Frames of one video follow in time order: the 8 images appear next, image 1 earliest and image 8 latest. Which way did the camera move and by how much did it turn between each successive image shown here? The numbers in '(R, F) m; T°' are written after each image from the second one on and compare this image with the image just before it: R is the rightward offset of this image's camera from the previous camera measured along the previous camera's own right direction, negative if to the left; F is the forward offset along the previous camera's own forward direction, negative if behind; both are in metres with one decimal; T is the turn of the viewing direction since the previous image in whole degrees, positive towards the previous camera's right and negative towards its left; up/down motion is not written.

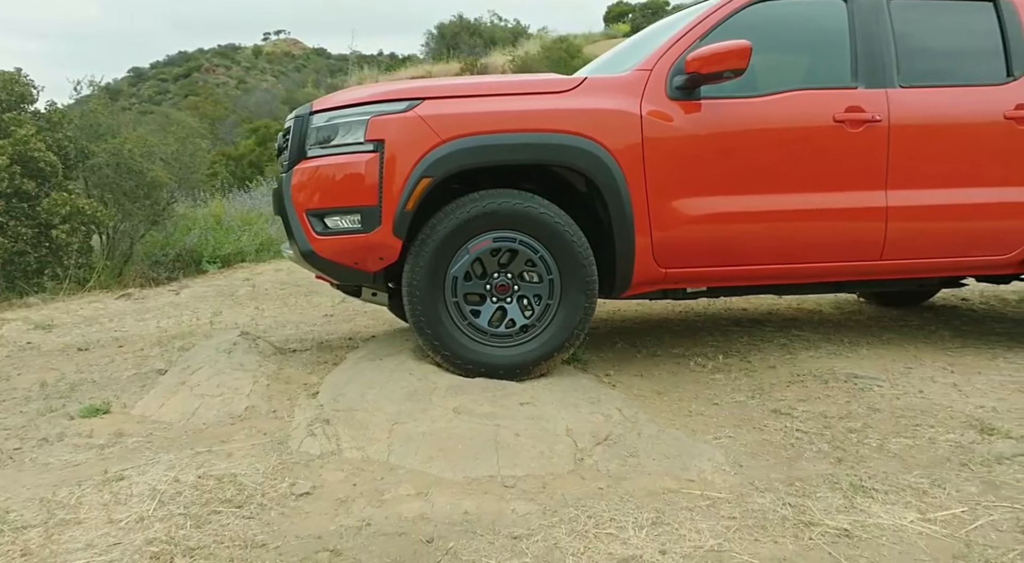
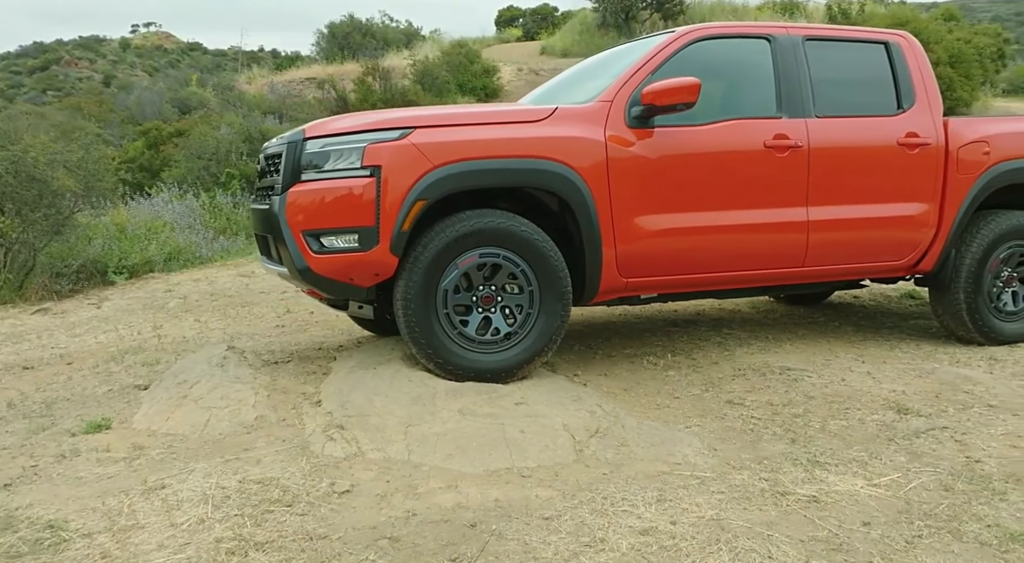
(-0.4, -0.3) m; +8°
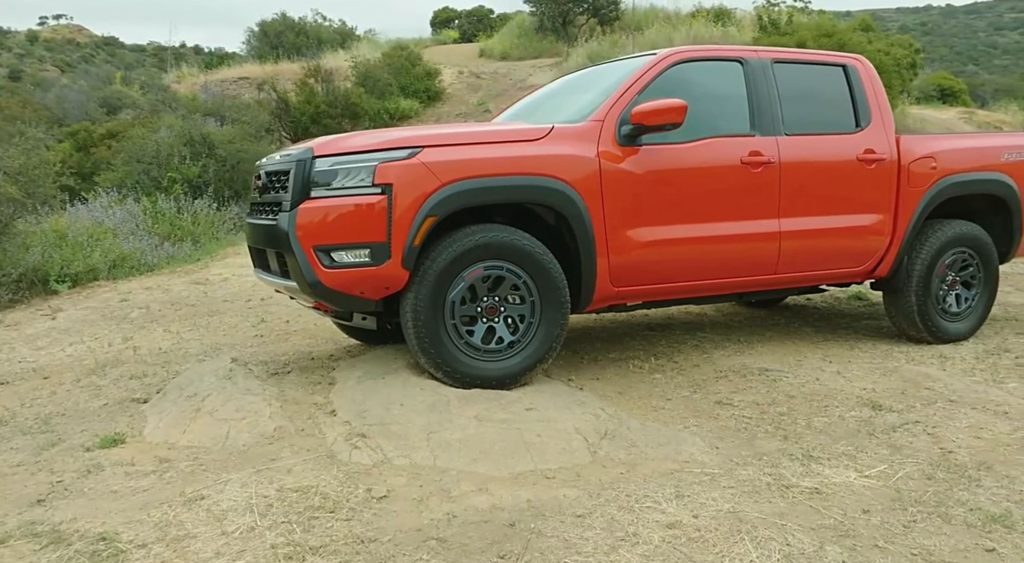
(-0.3, -0.1) m; +5°
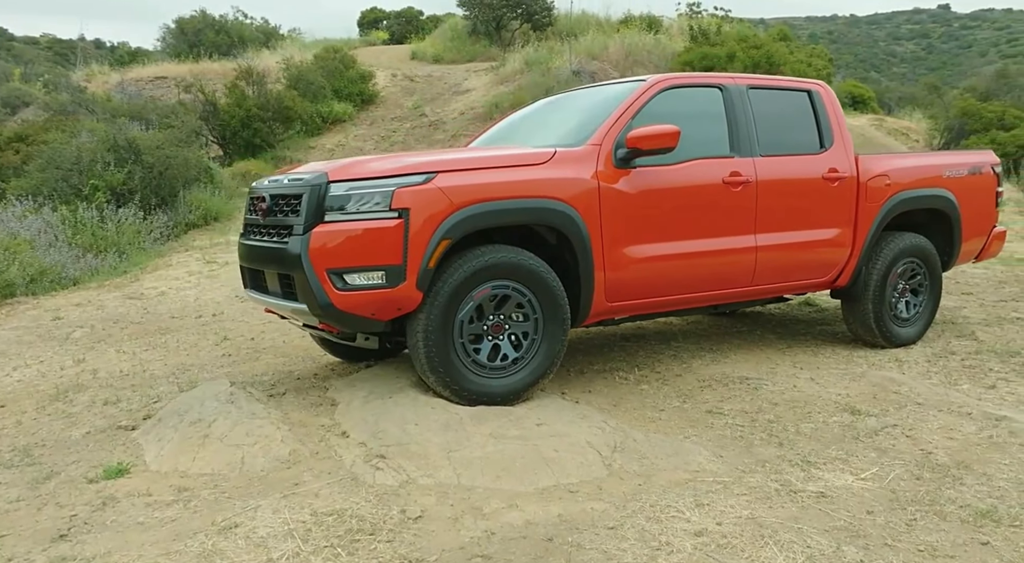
(-0.3, -0.1) m; +5°
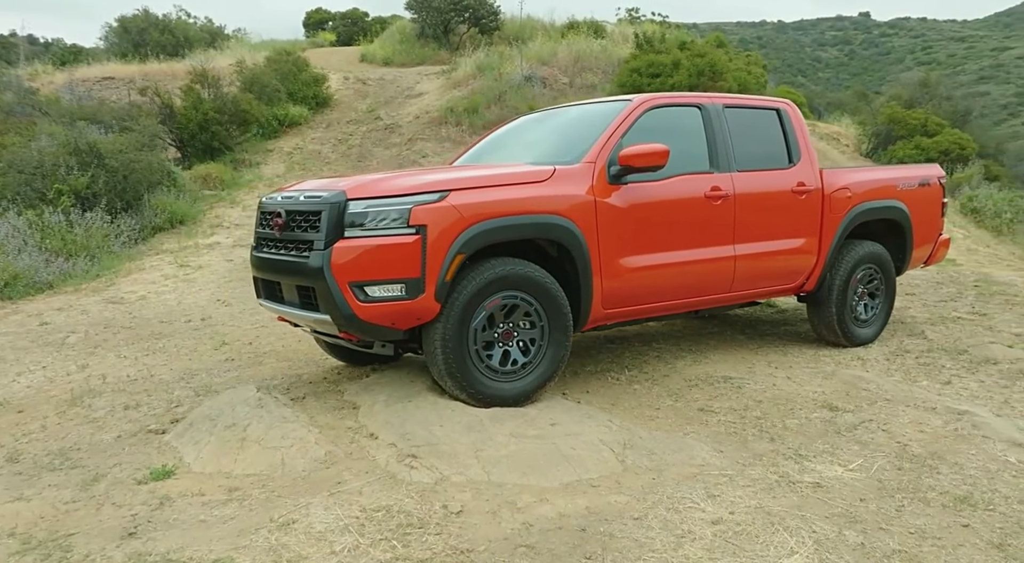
(-0.3, -0.2) m; +4°
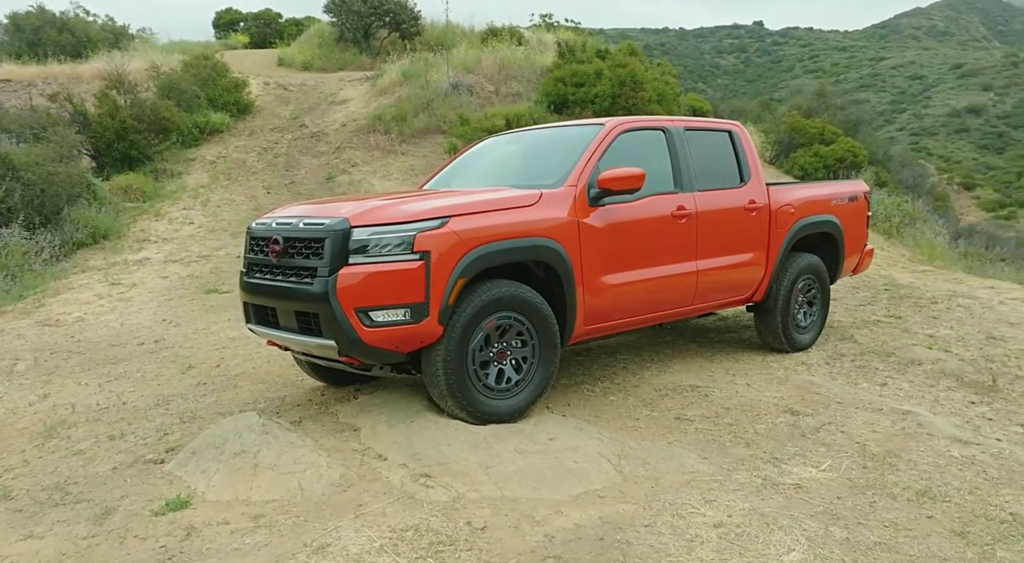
(-0.4, -0.2) m; +6°
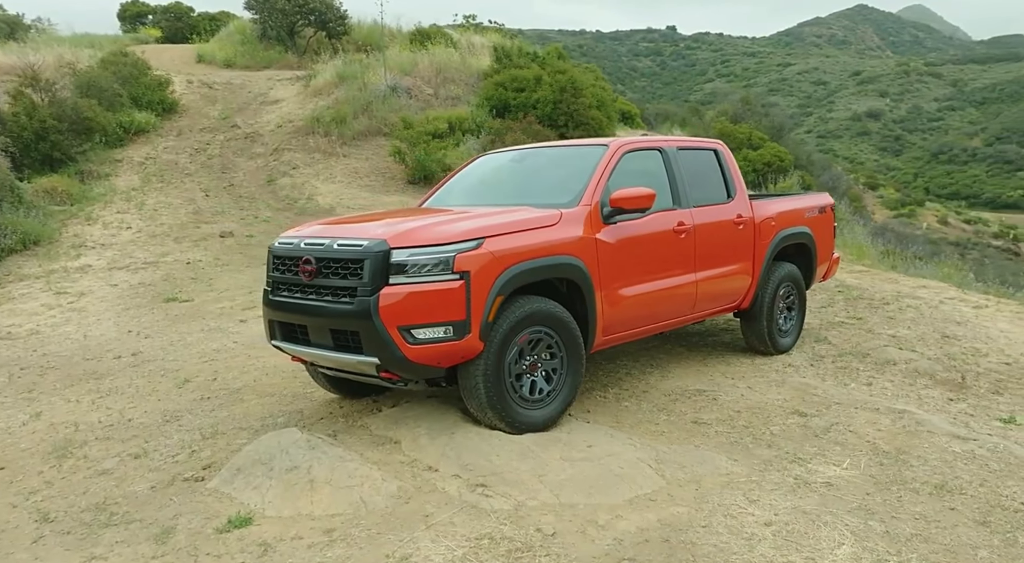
(-0.6, -0.1) m; +5°
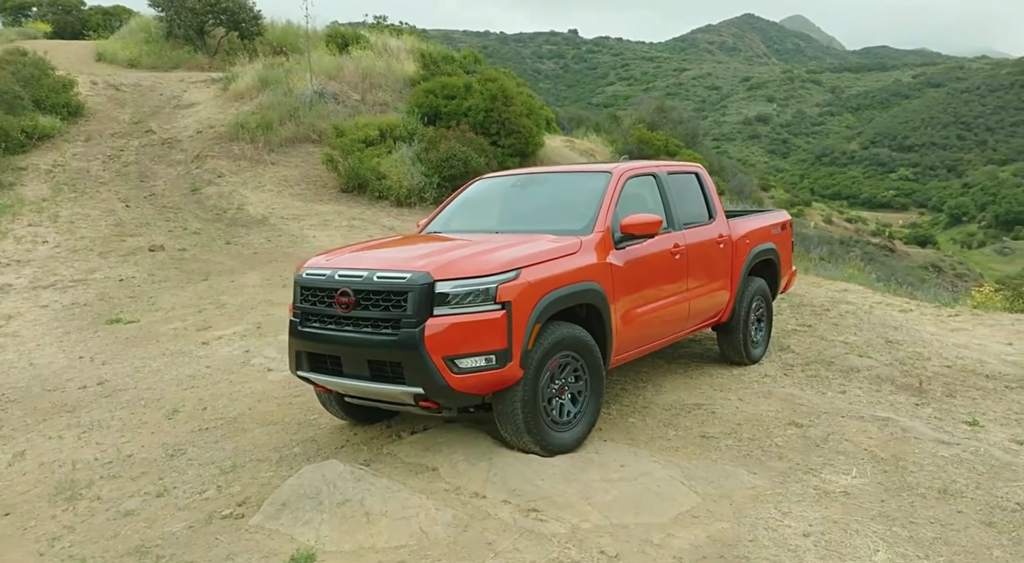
(-0.6, -0.1) m; +6°
